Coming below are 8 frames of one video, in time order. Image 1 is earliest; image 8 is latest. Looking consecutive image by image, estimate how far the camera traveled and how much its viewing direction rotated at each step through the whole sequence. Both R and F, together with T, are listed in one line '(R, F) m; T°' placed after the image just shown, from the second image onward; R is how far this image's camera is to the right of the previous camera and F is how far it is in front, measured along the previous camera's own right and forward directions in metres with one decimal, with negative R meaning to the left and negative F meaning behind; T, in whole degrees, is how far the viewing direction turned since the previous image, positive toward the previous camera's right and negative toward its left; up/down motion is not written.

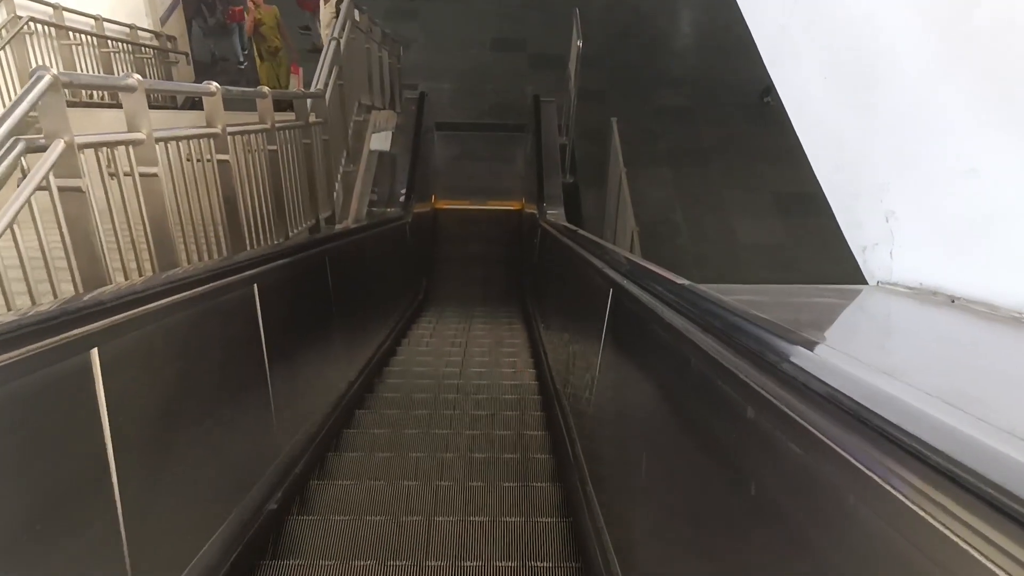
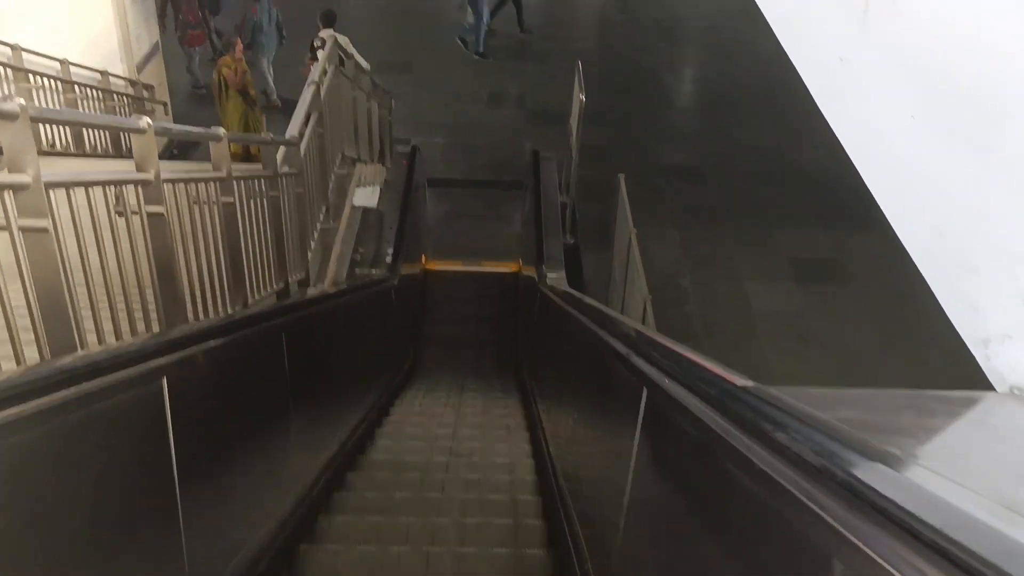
(0.0, +0.6) m; 0°
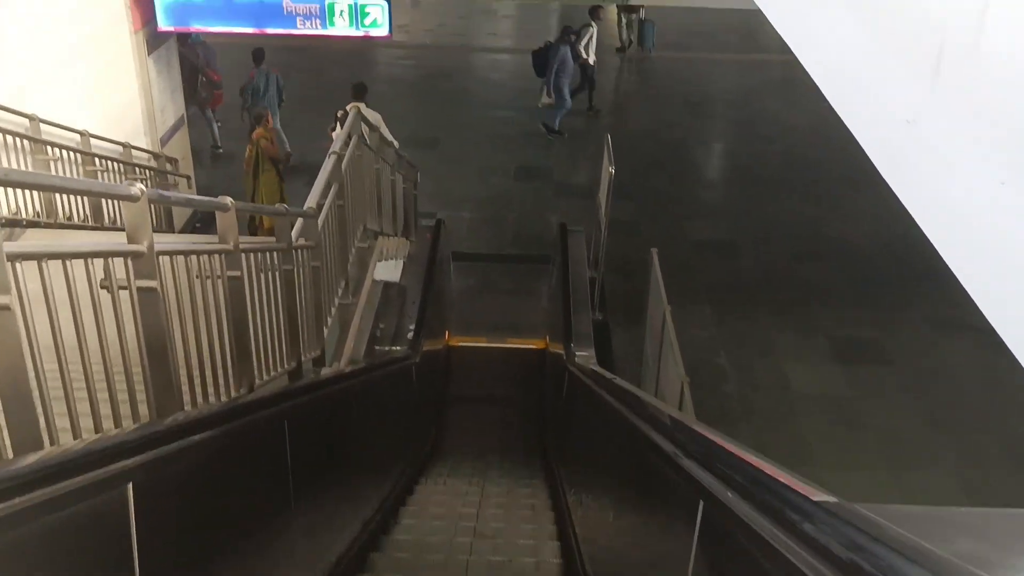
(0.0, +0.3) m; -2°
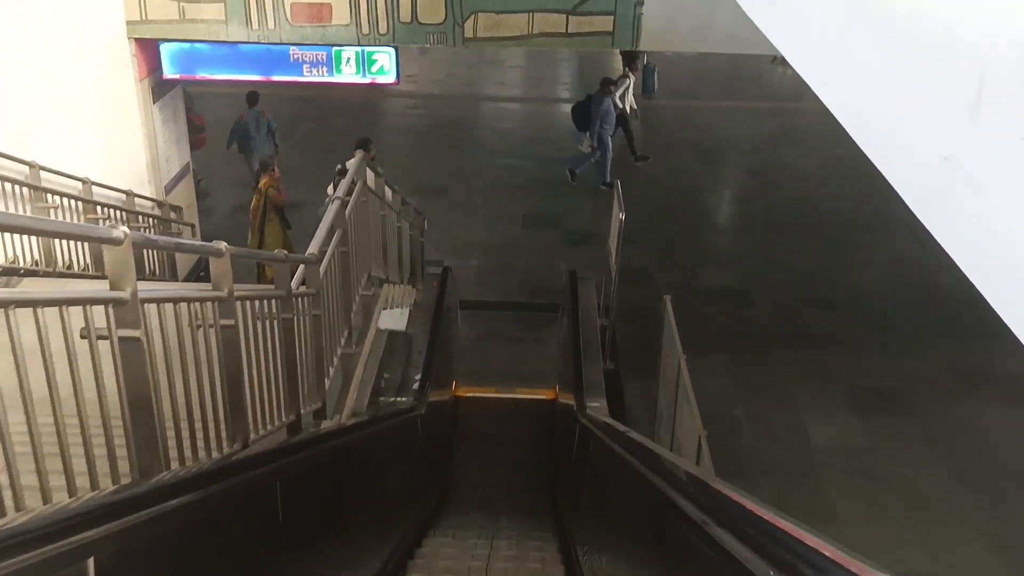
(0.0, +0.2) m; -1°
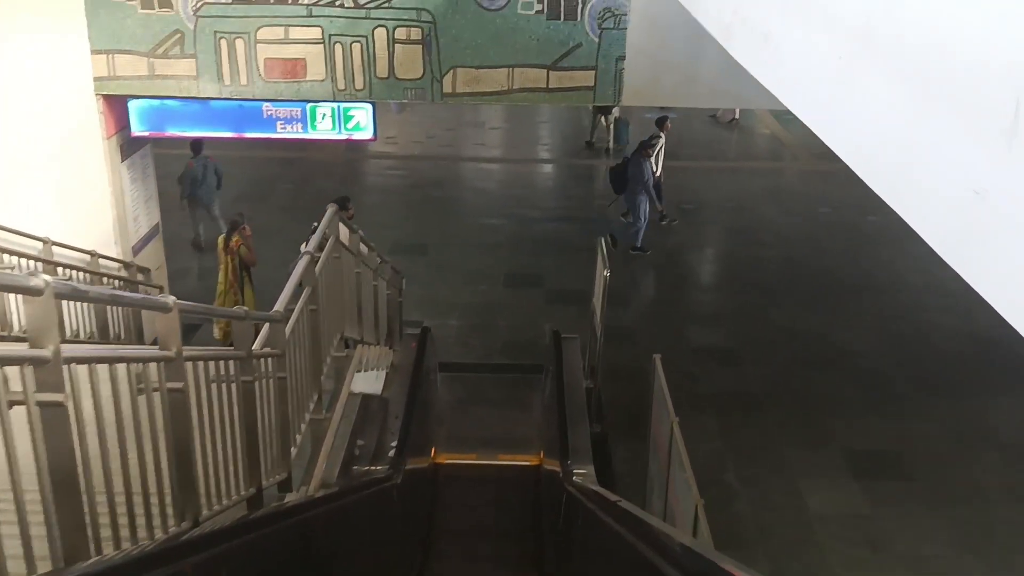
(0.0, +0.3) m; +1°
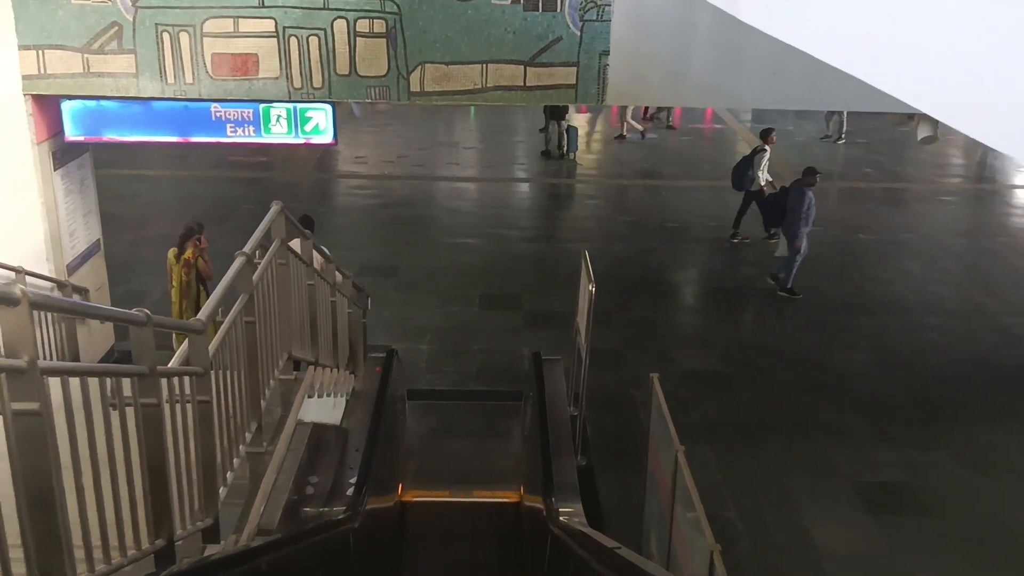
(0.0, +0.7) m; +2°
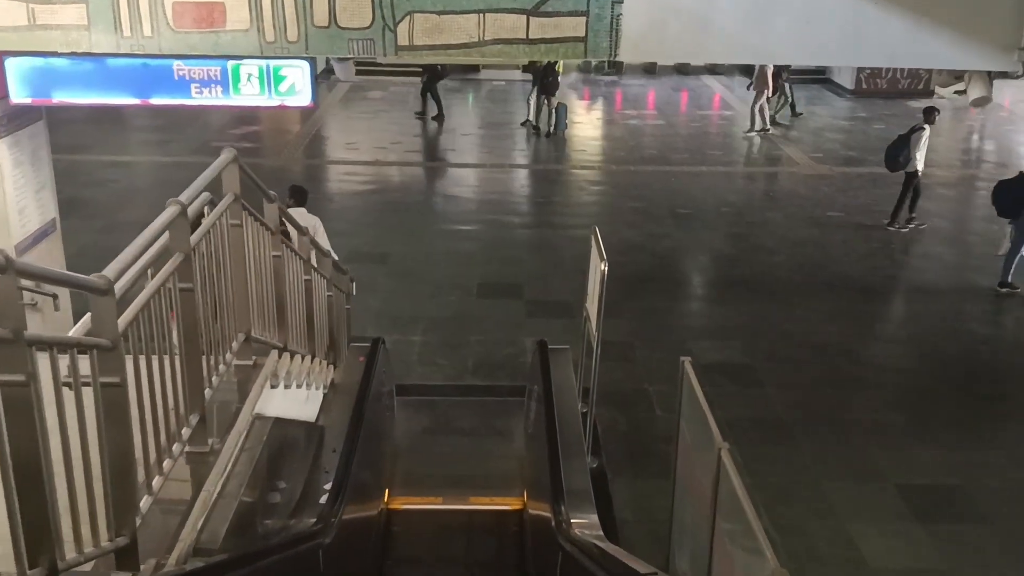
(0.0, +0.7) m; 0°
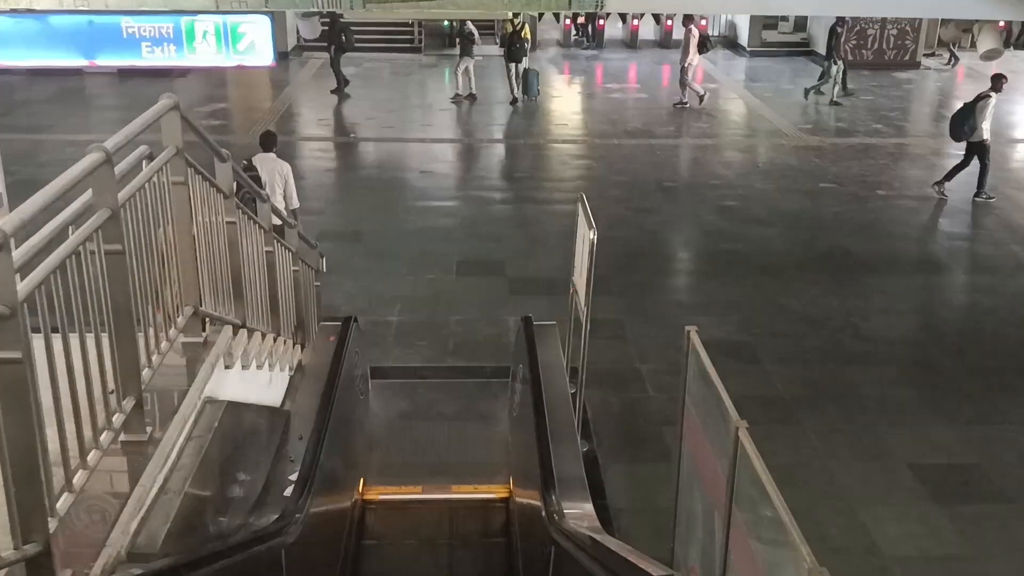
(0.0, +0.4) m; +1°
